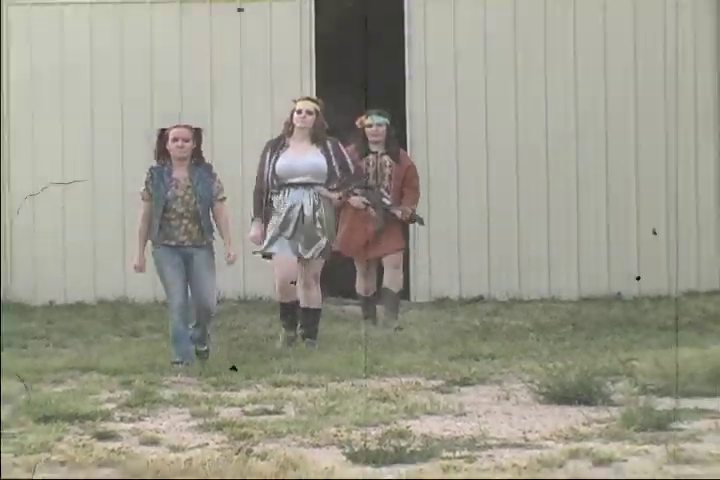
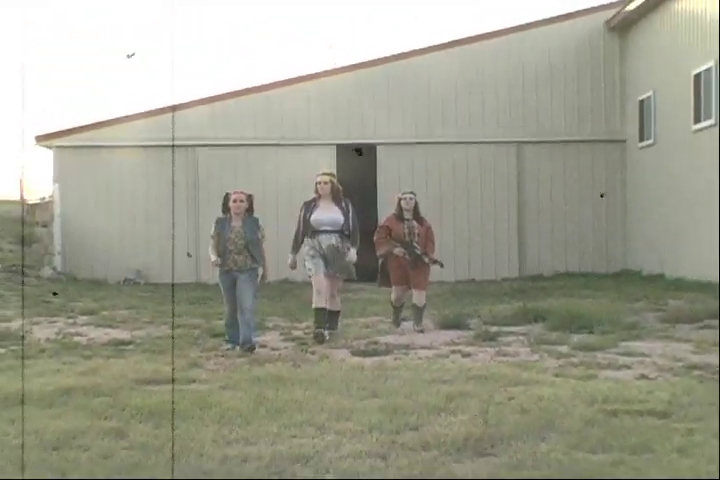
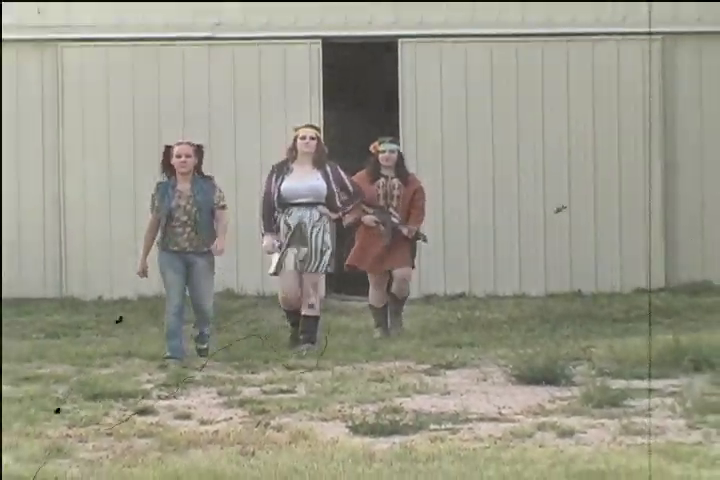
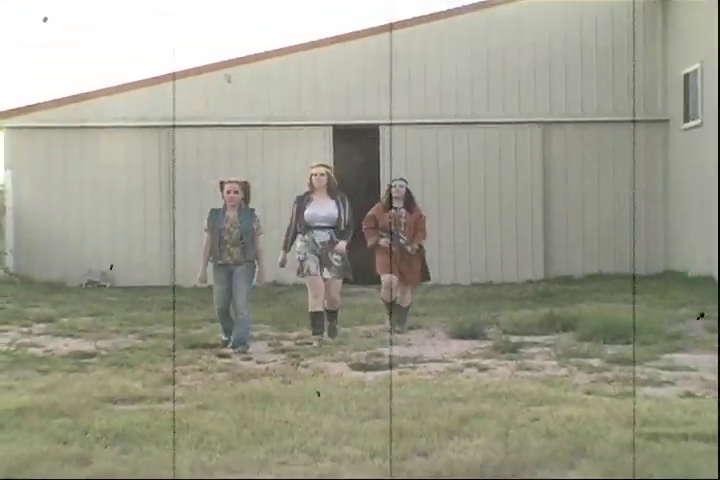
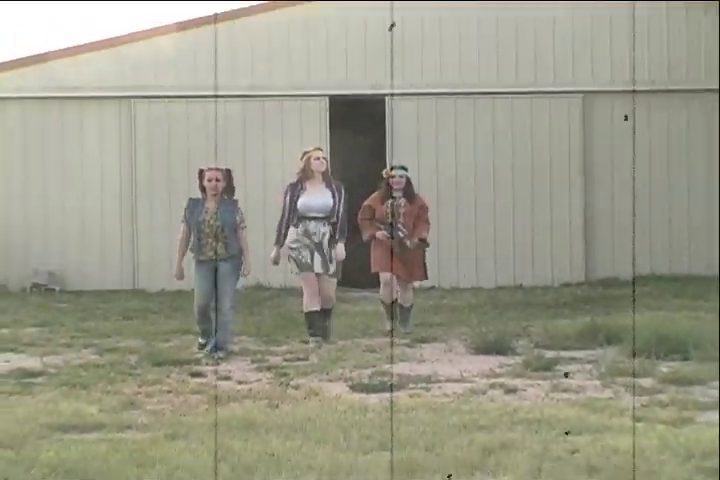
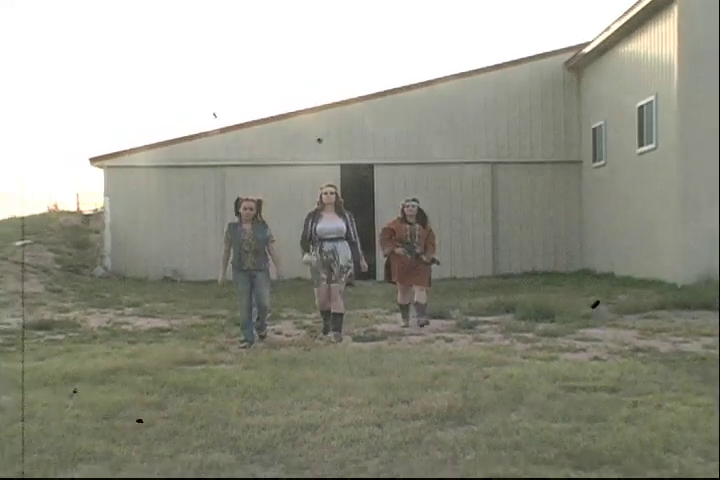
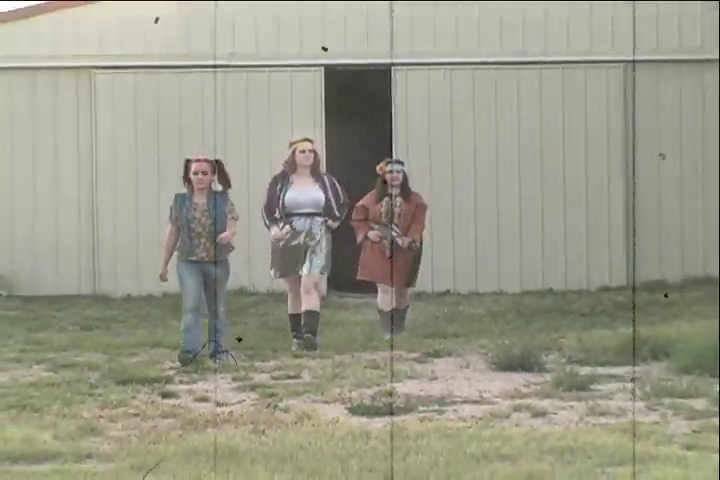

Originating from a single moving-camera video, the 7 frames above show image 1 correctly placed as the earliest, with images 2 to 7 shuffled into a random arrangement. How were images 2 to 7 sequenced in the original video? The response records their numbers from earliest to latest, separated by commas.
3, 7, 5, 4, 2, 6
